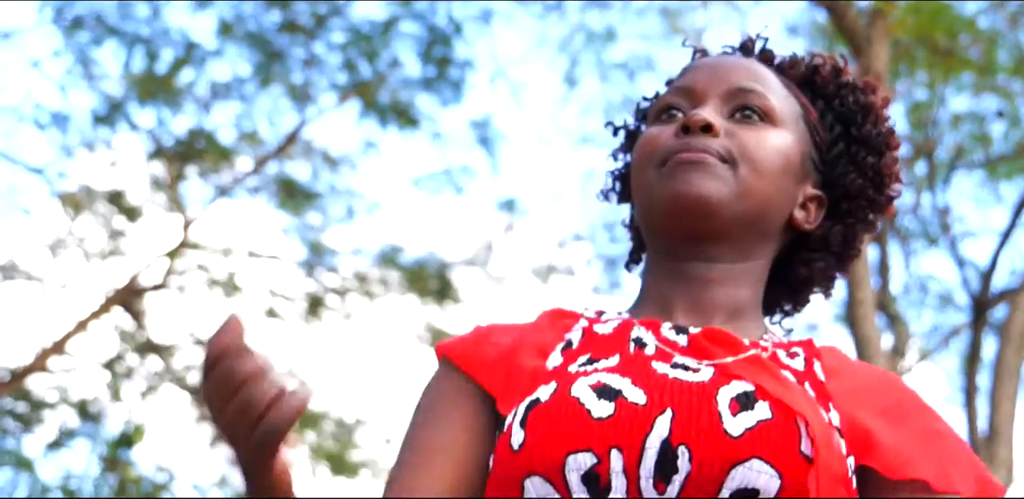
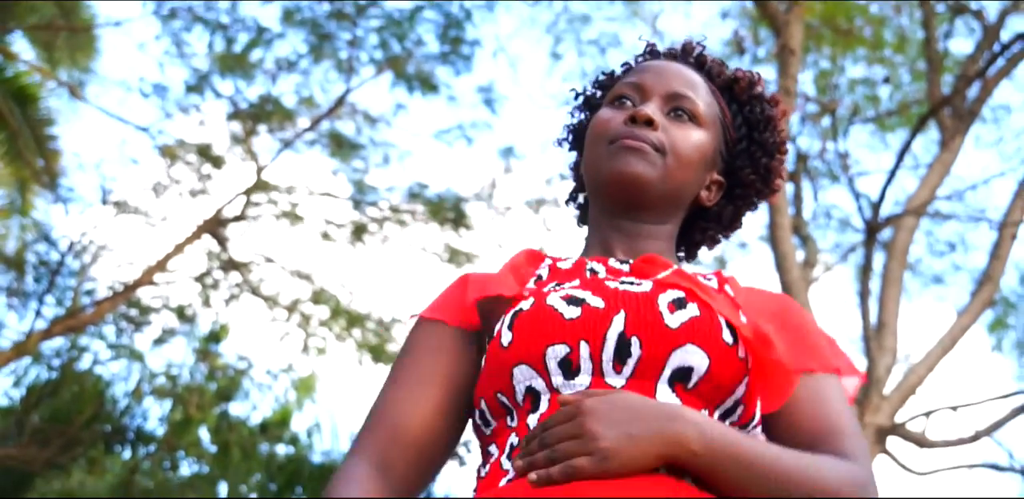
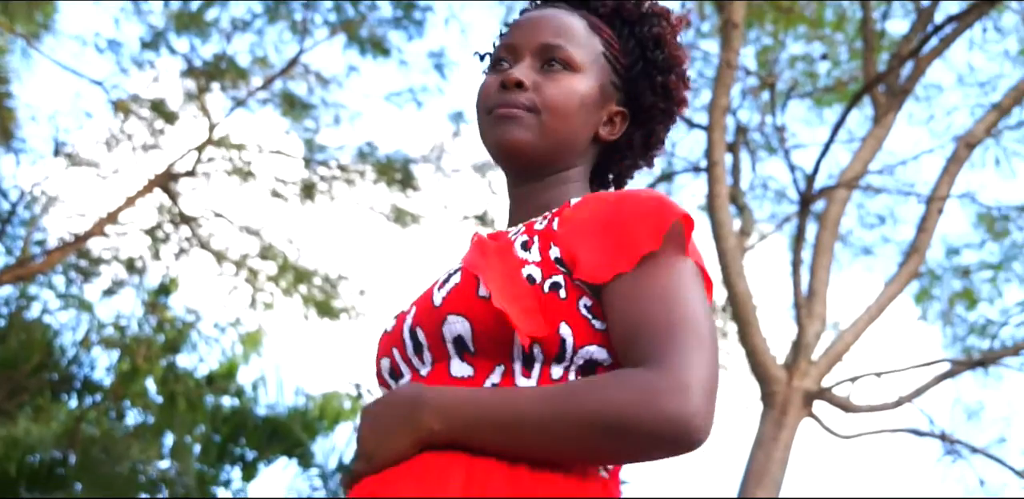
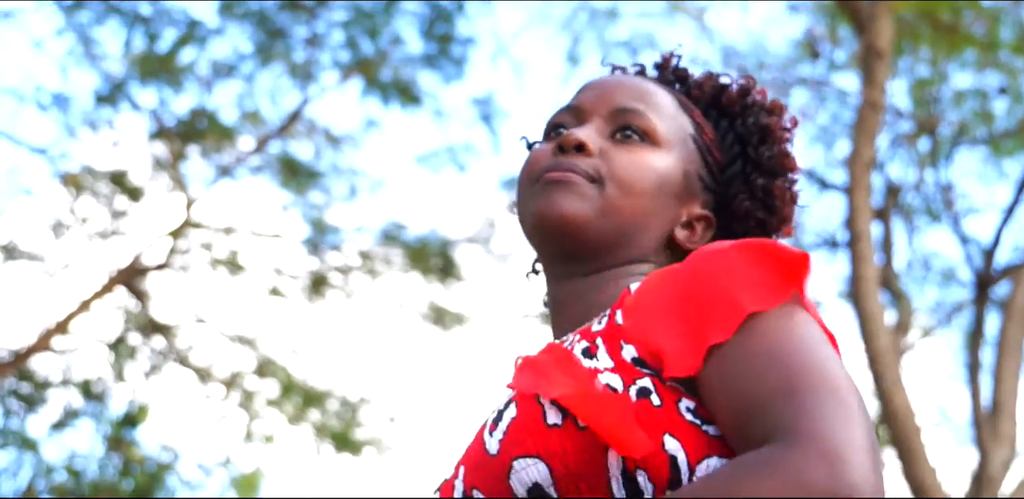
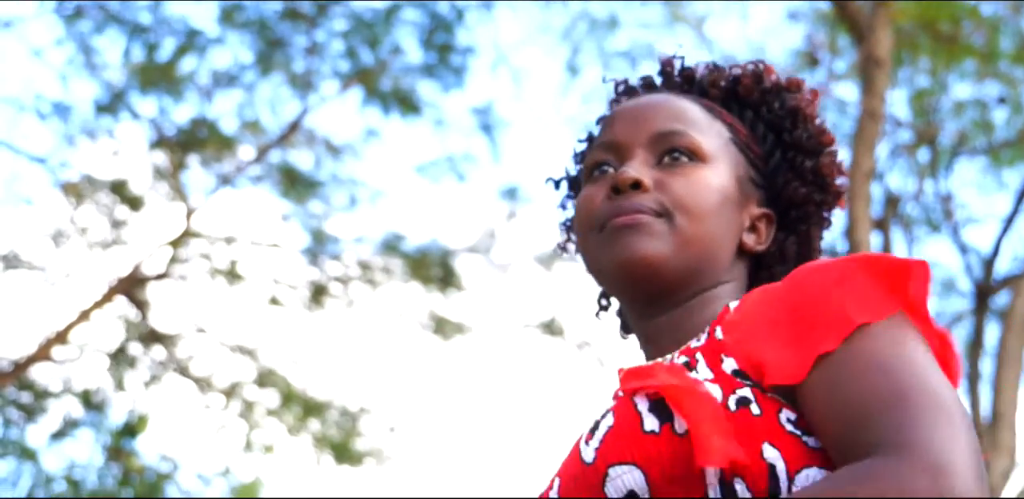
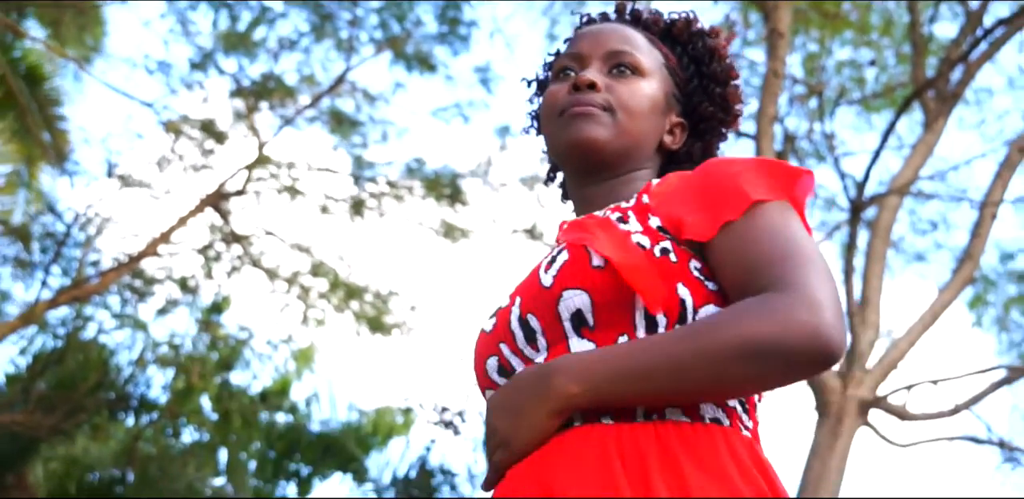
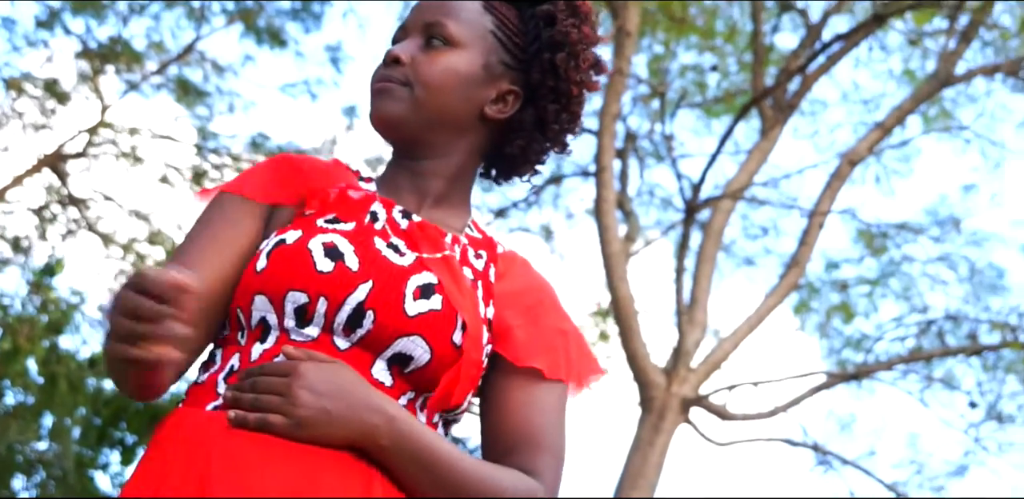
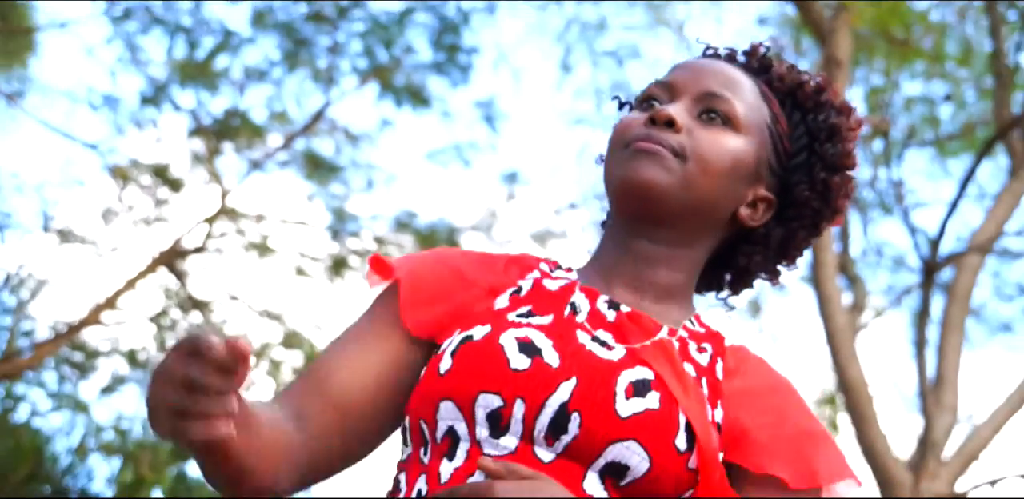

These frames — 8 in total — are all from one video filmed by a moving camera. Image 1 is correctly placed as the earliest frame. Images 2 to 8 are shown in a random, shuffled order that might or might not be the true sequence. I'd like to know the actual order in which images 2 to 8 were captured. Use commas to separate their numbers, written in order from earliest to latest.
5, 4, 8, 2, 6, 3, 7
